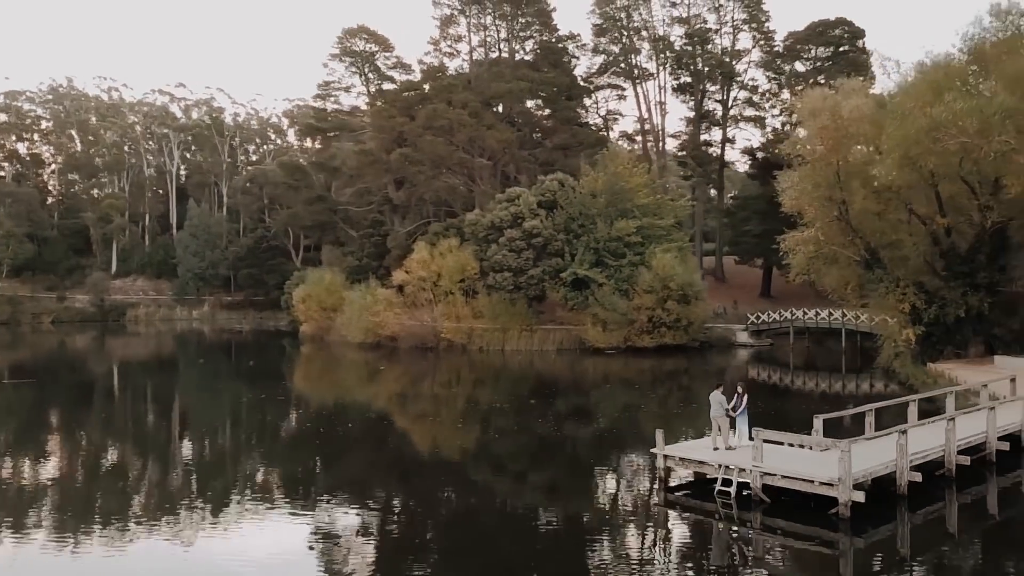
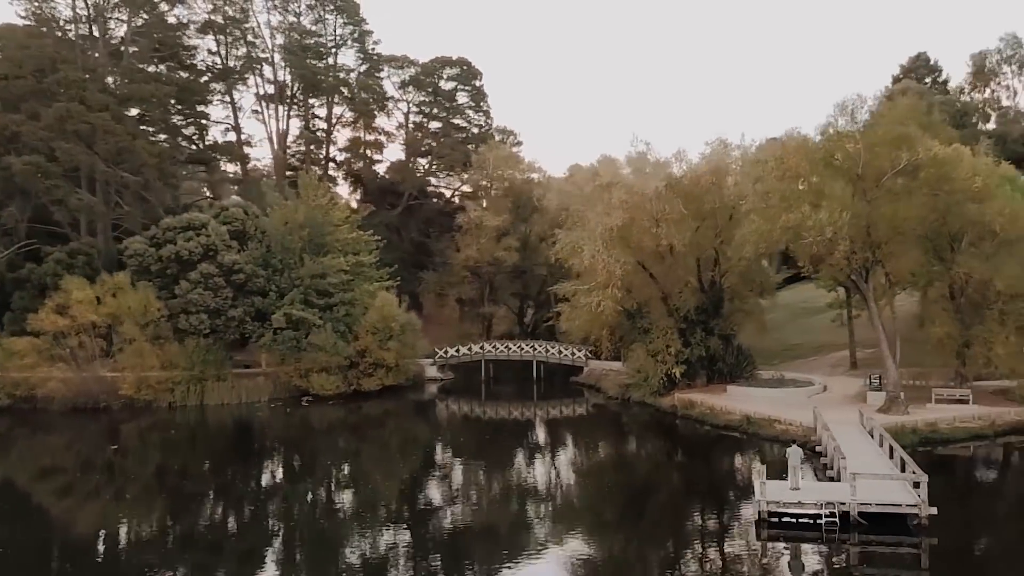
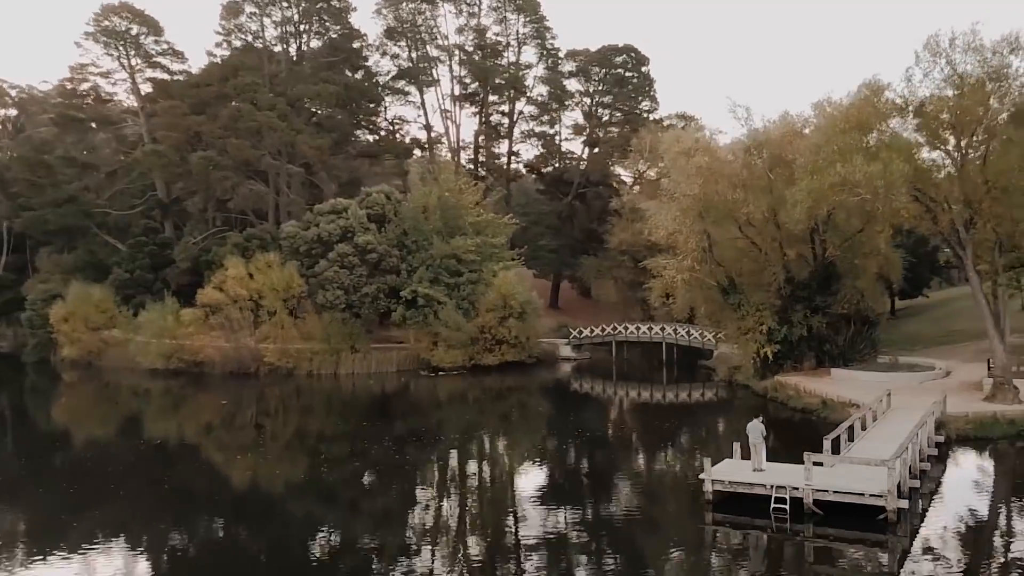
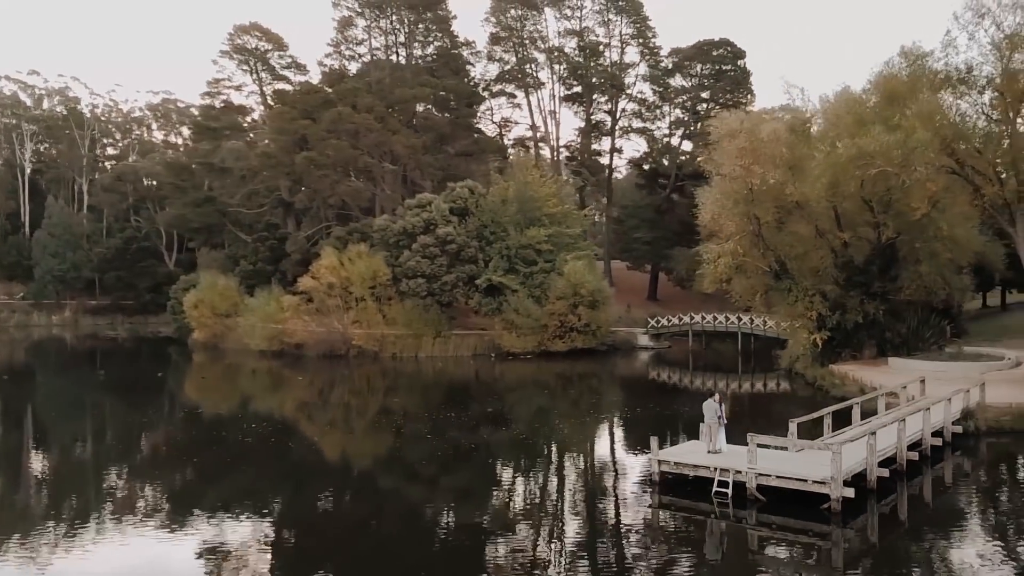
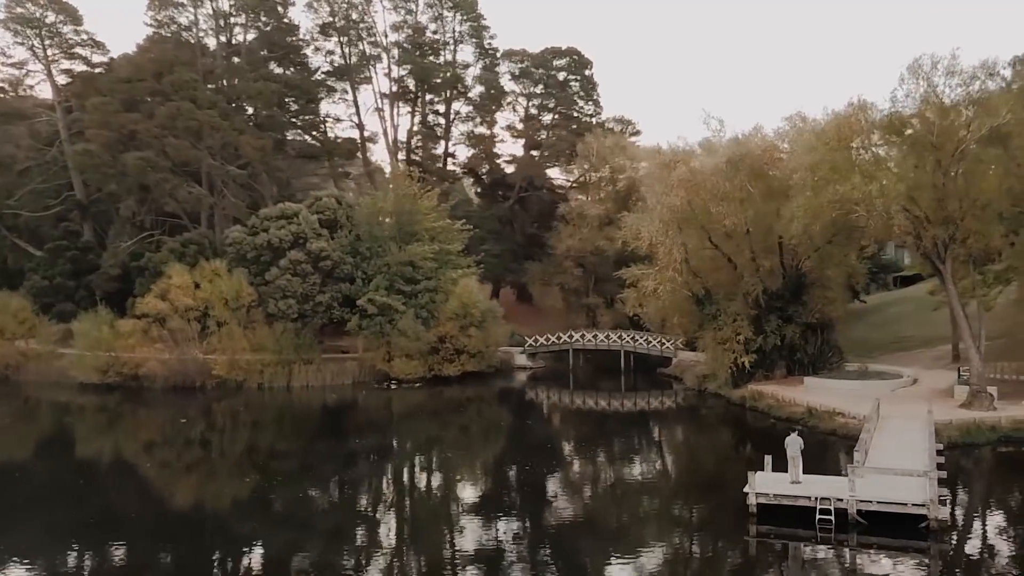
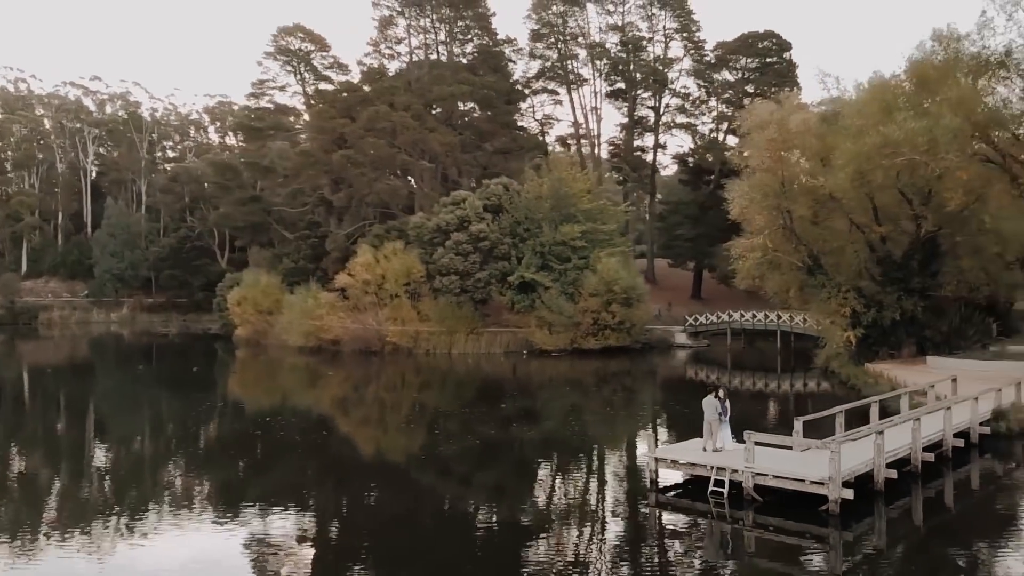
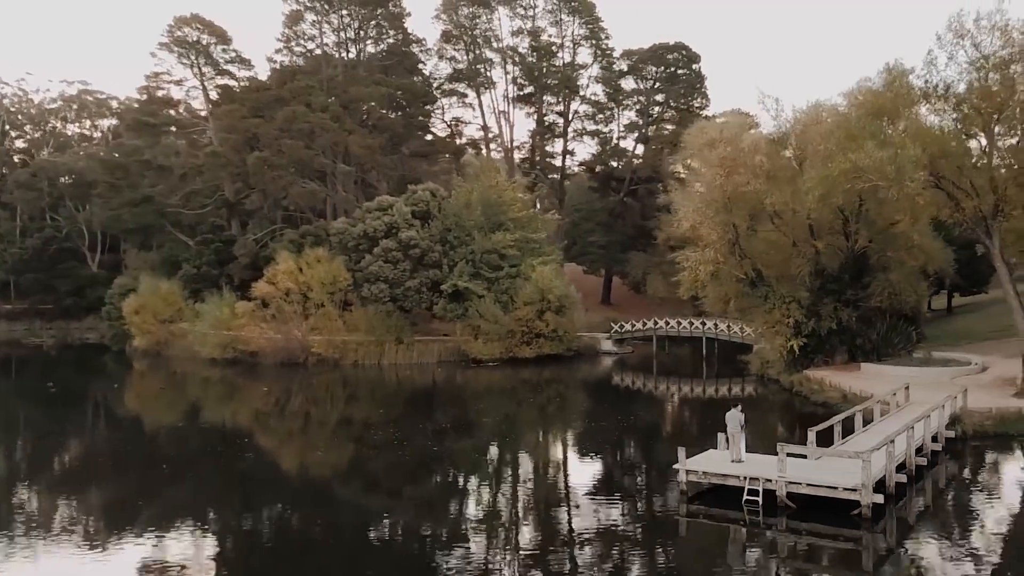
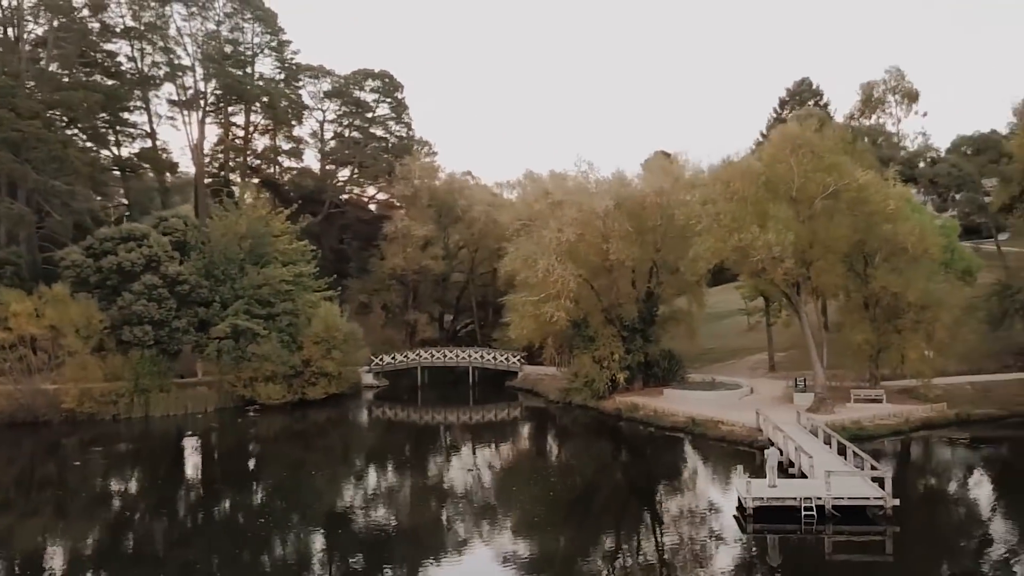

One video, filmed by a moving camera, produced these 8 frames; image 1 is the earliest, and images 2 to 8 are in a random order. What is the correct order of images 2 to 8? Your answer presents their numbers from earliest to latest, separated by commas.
6, 4, 7, 3, 5, 2, 8
